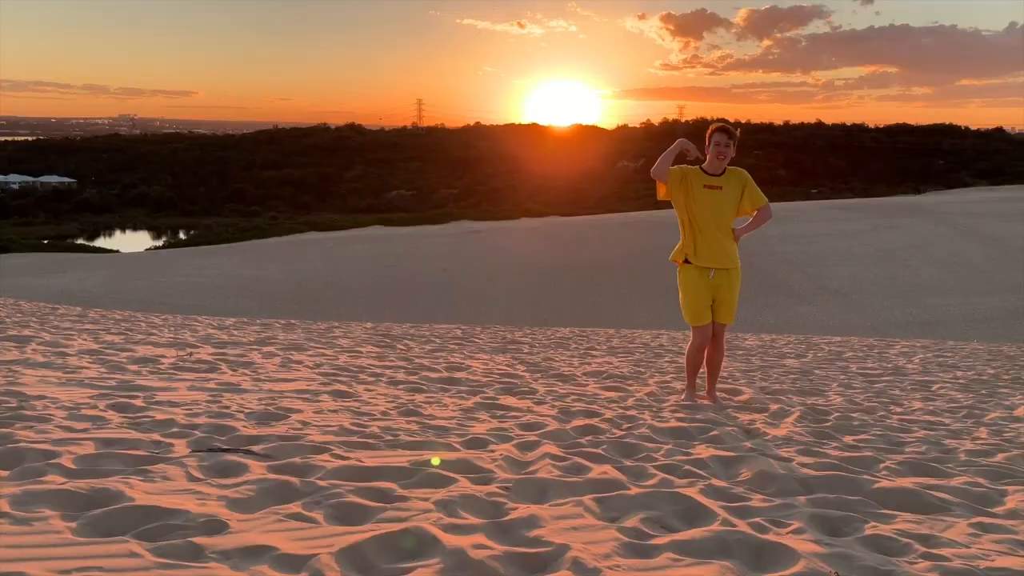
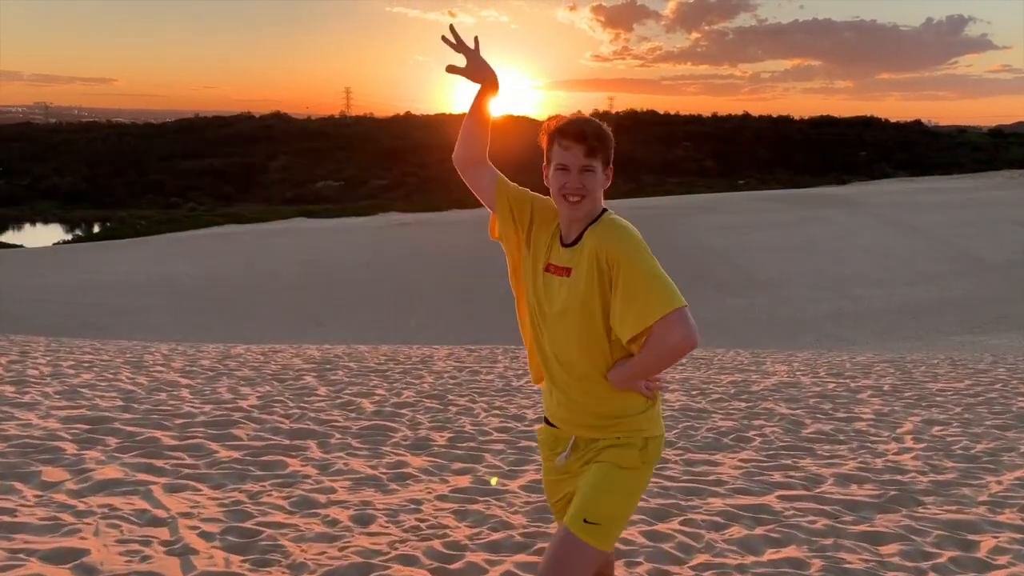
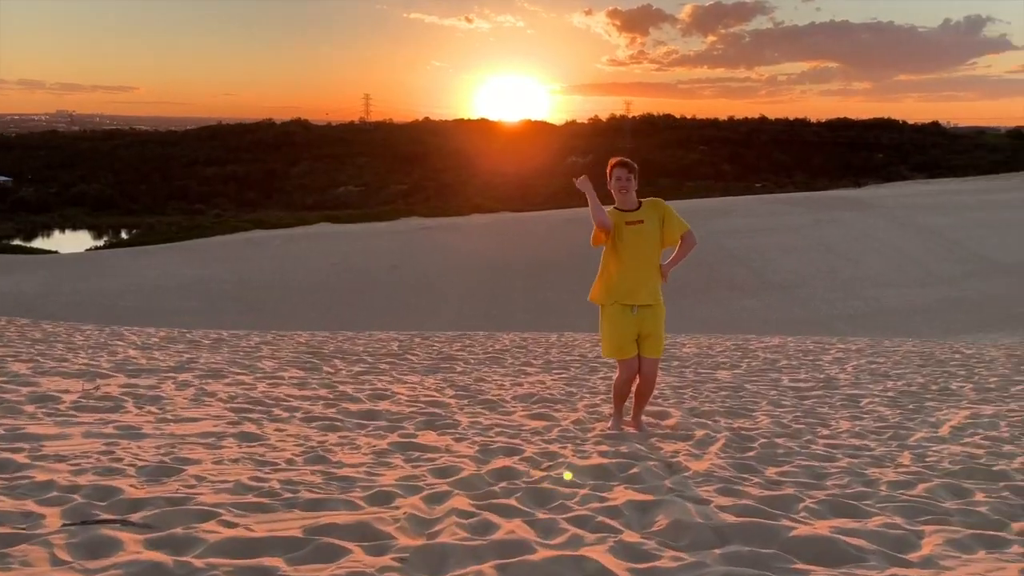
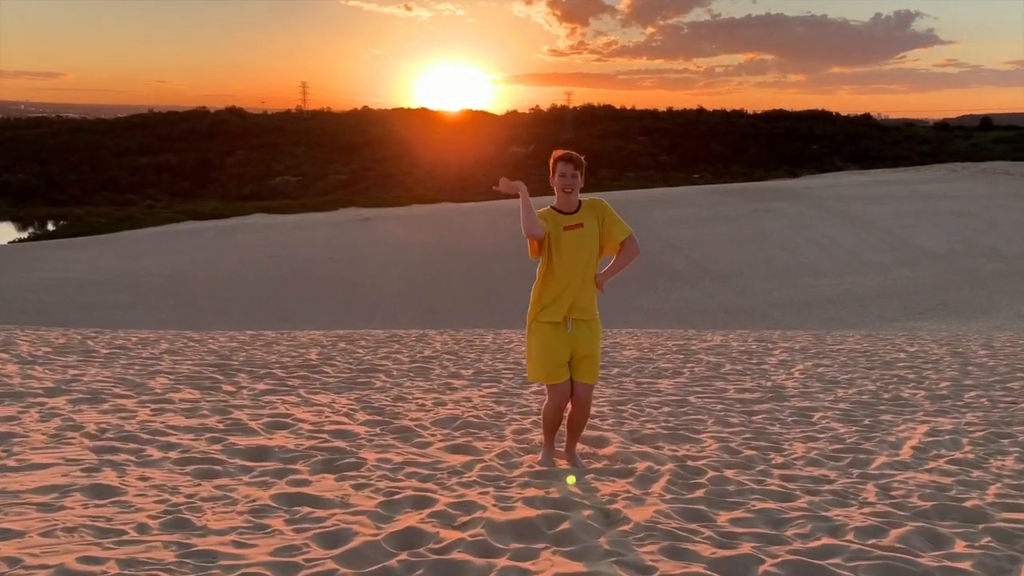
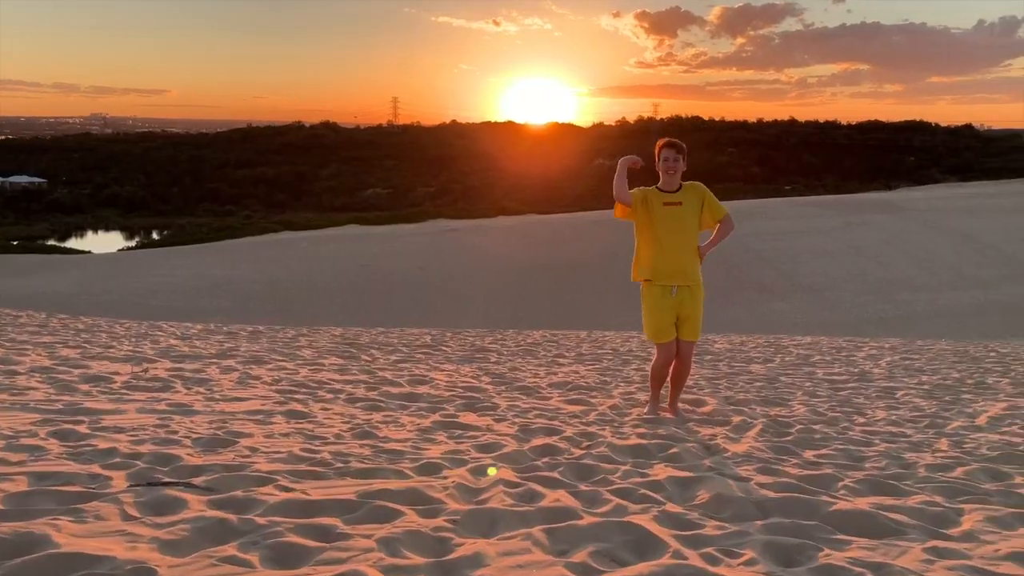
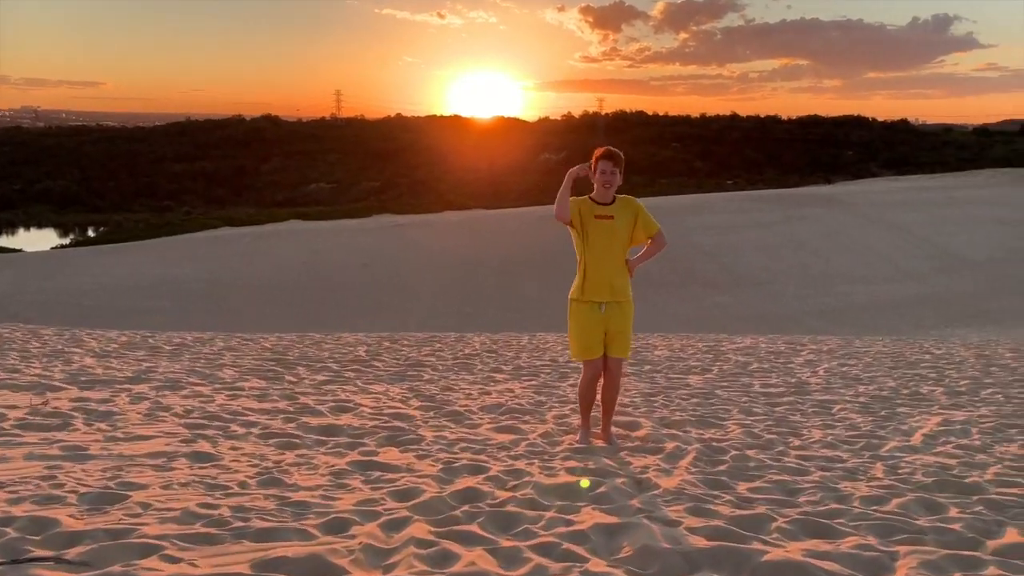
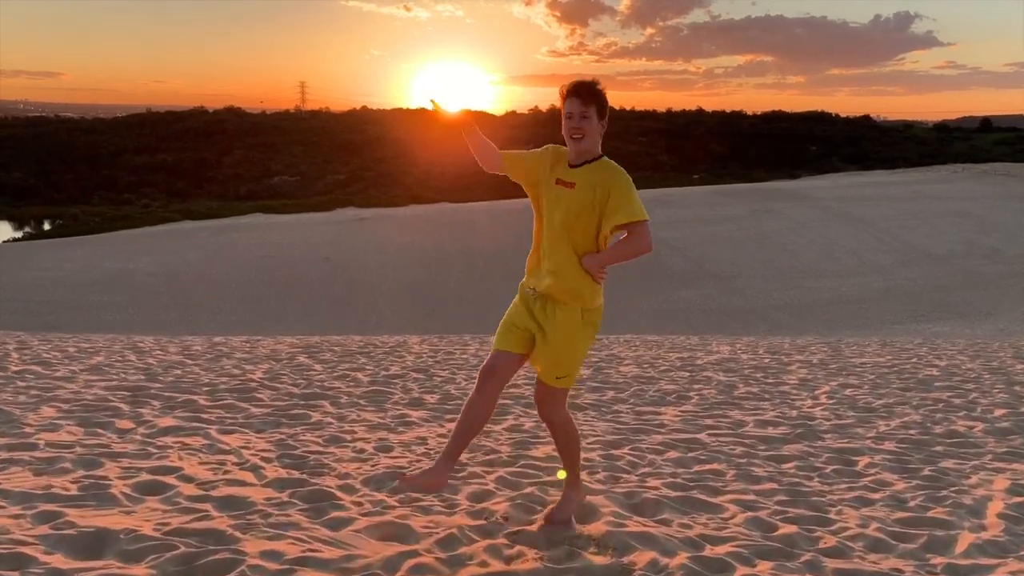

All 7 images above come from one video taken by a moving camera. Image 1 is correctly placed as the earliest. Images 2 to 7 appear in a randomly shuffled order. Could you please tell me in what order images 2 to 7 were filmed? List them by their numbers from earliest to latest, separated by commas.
5, 3, 6, 4, 7, 2
